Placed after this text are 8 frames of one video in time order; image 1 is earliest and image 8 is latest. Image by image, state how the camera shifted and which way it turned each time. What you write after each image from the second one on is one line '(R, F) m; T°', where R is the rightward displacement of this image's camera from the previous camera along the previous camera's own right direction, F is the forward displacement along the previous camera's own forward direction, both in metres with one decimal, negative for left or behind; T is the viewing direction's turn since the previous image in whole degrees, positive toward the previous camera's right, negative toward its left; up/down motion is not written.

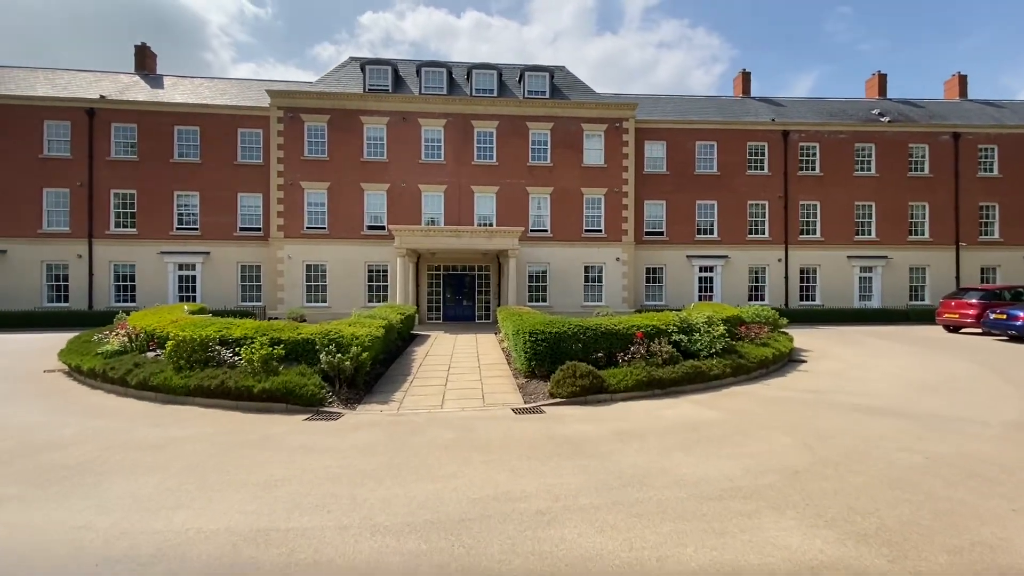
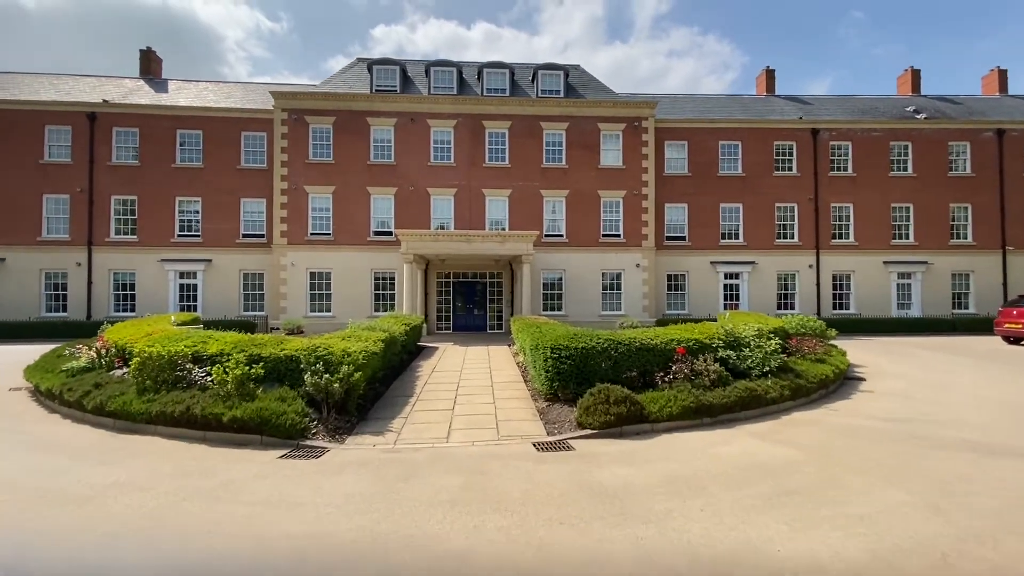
(-0.1, +1.4) m; -1°
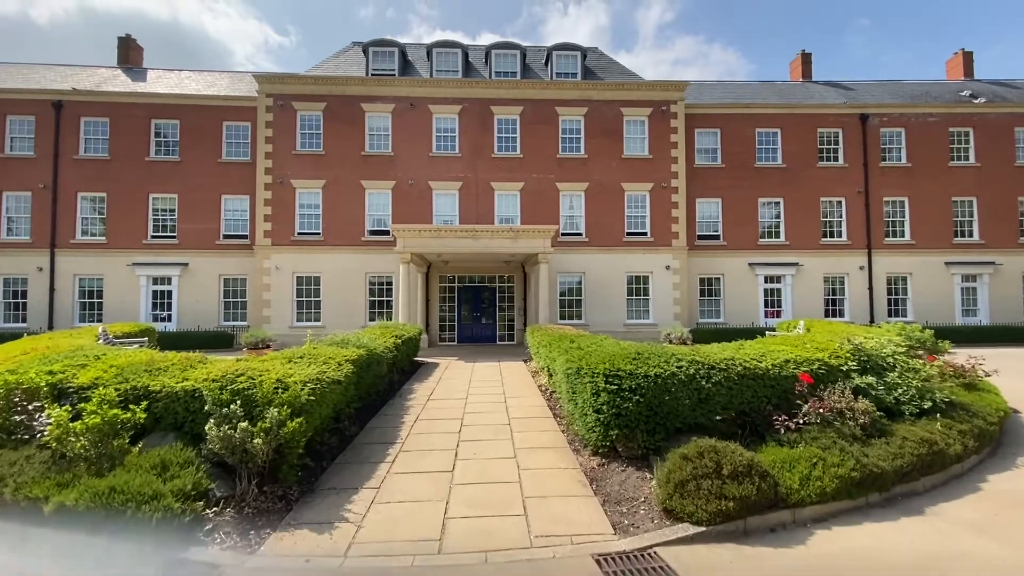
(-0.3, +2.9) m; -1°
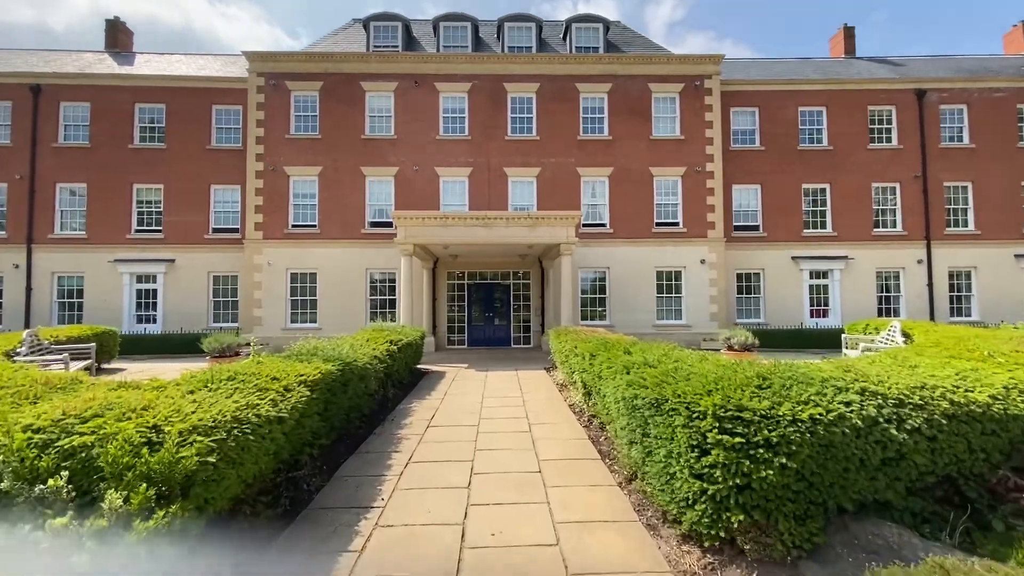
(-0.2, +2.2) m; -1°
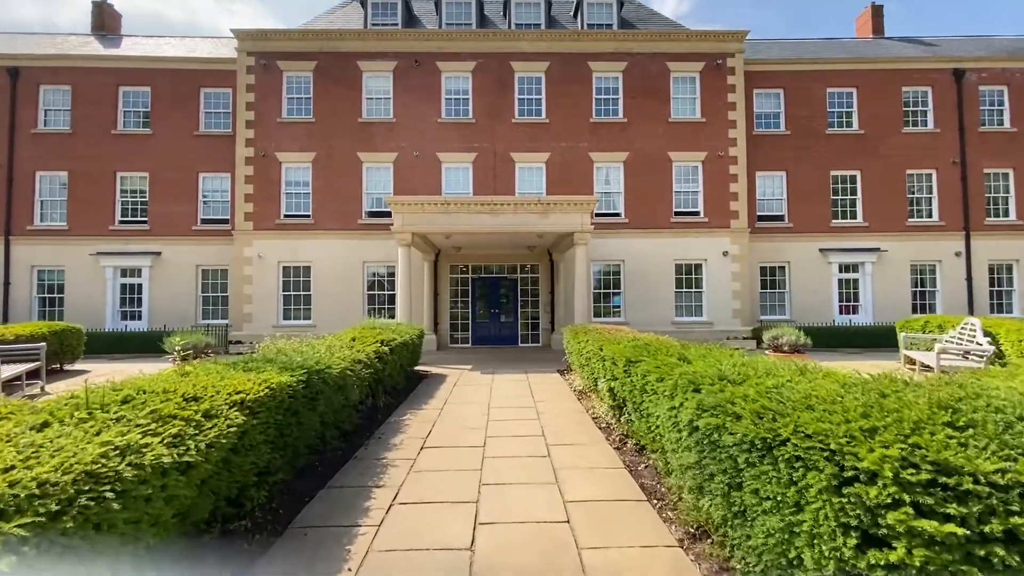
(-0.1, +1.3) m; -1°
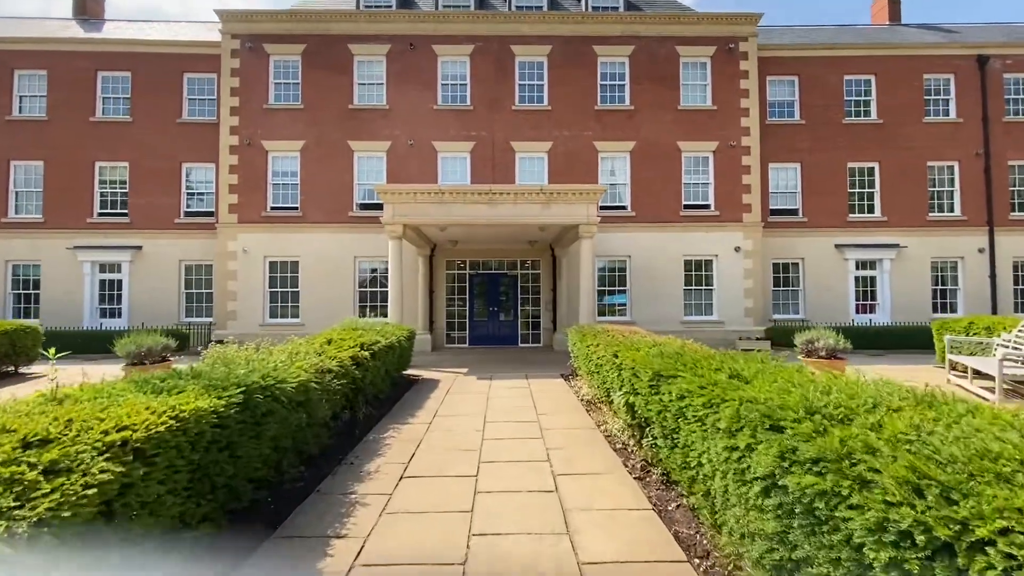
(0.0, +1.0) m; 0°
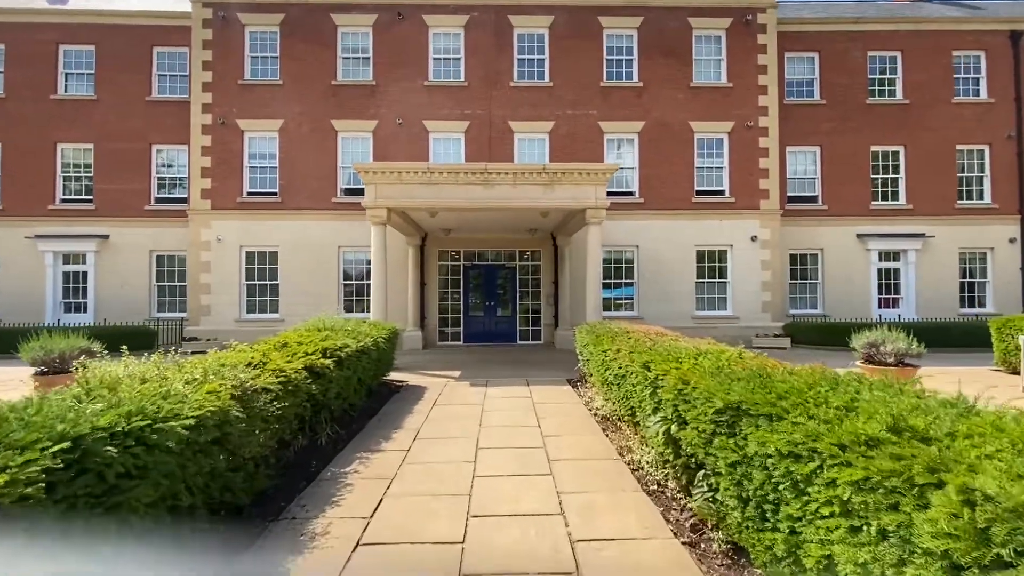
(0.0, +1.3) m; 0°
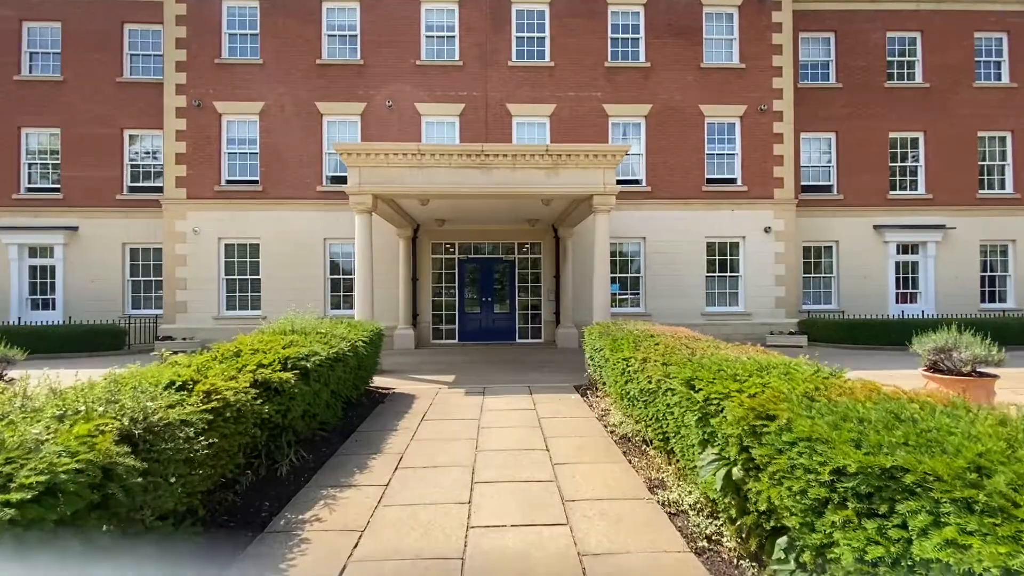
(-0.1, +1.0) m; 0°
